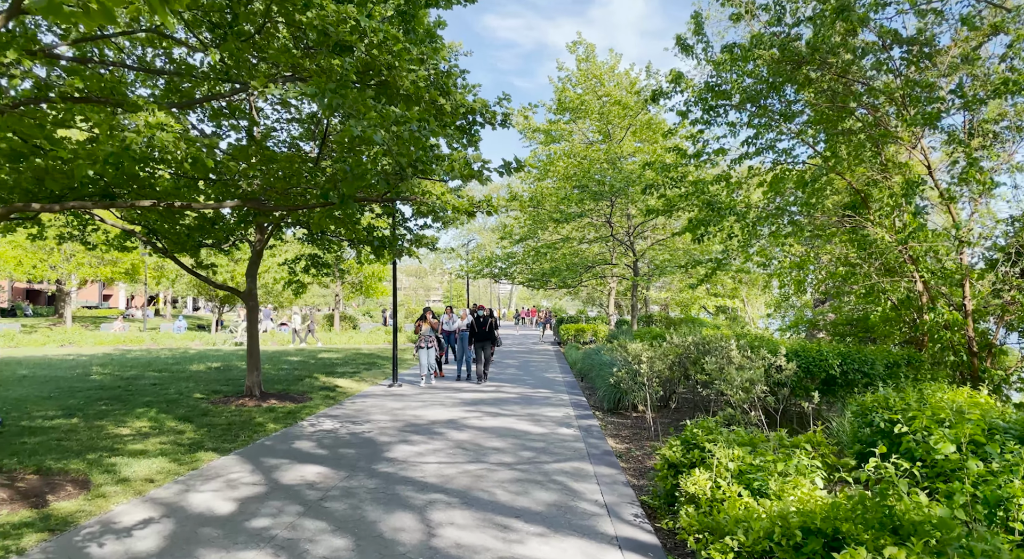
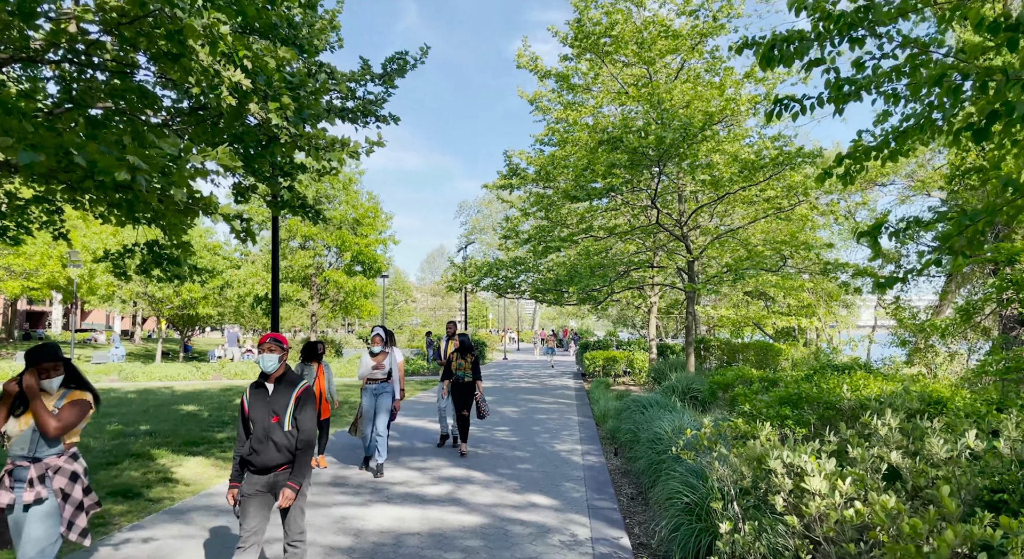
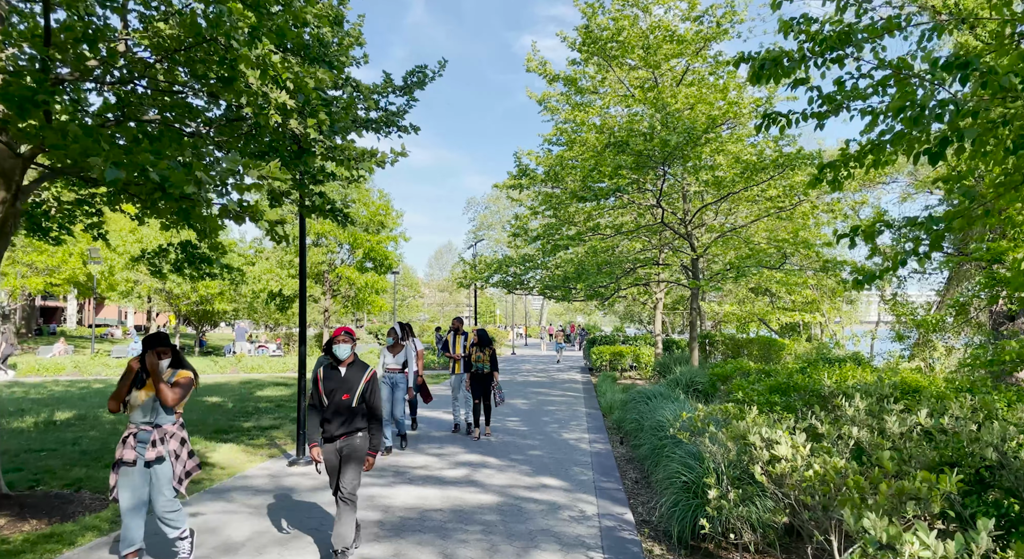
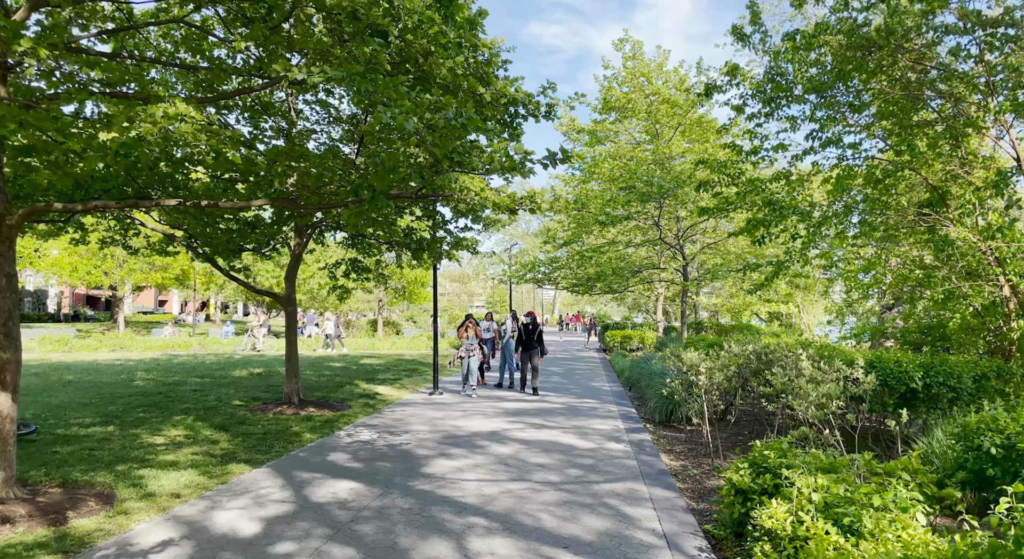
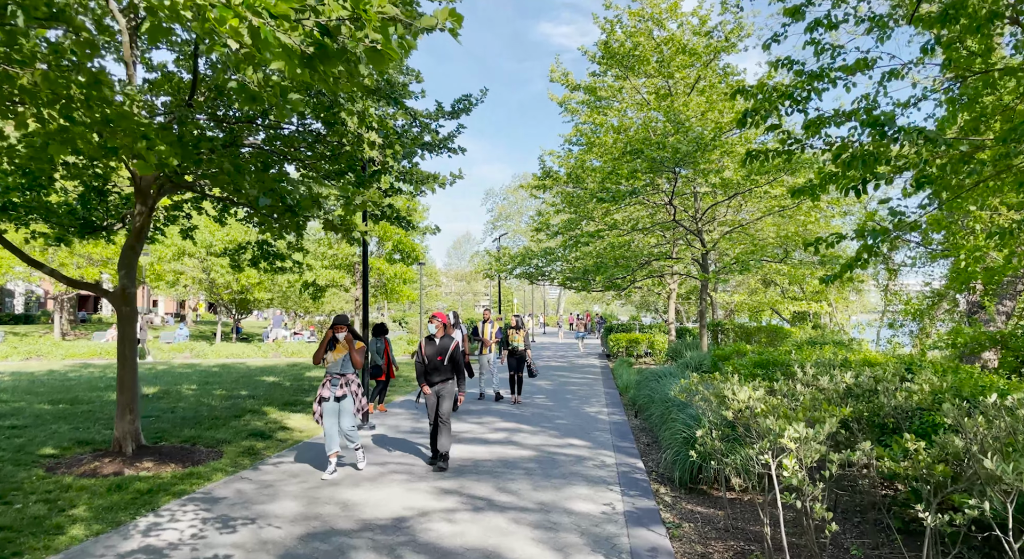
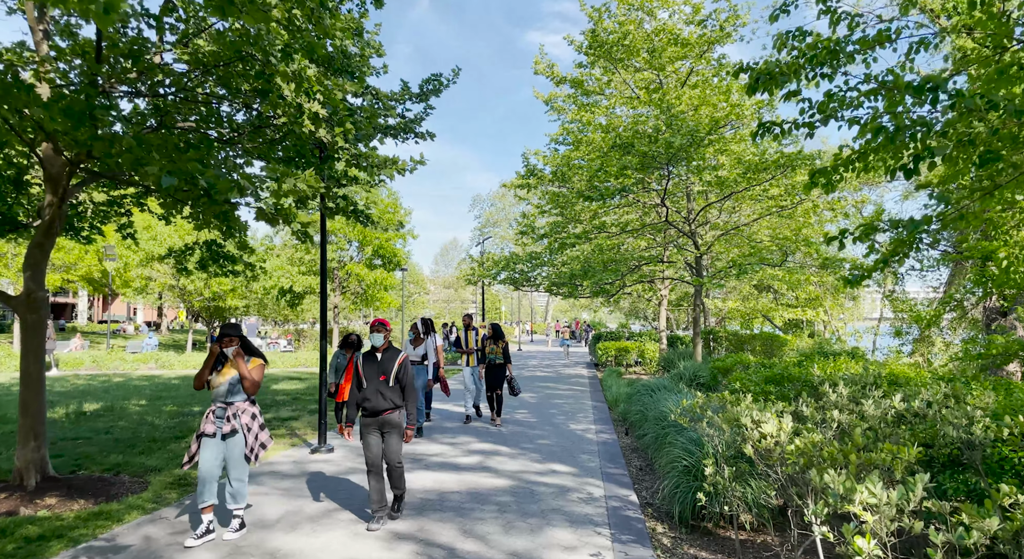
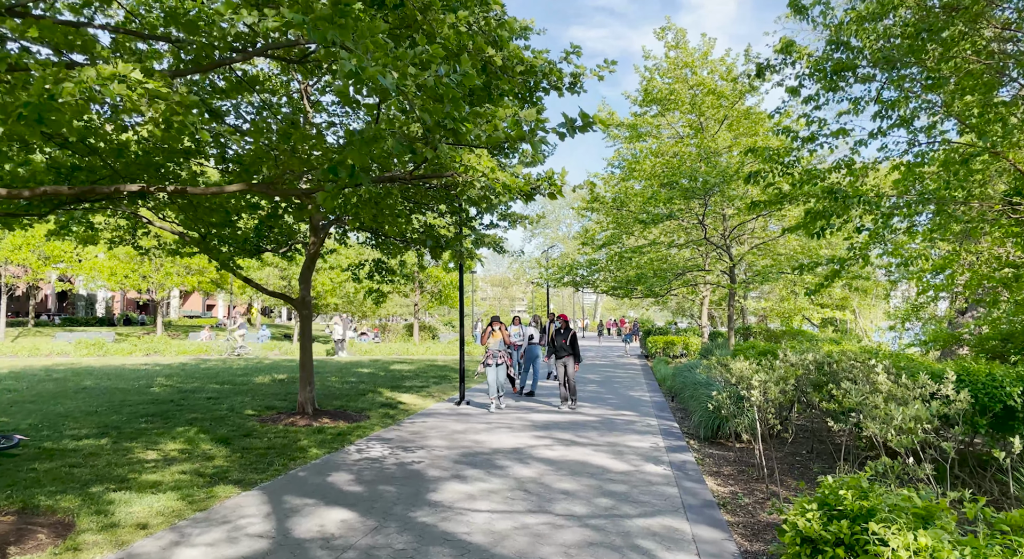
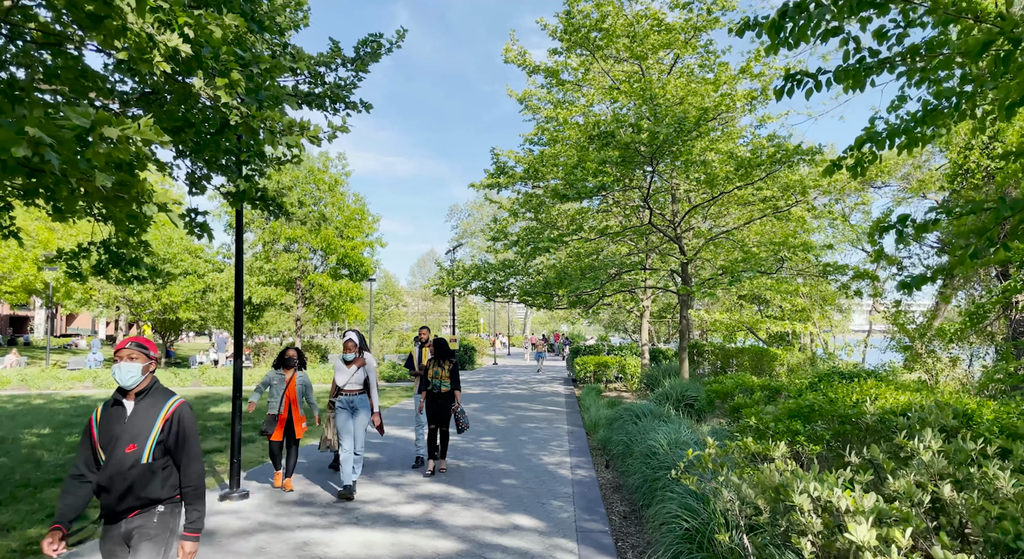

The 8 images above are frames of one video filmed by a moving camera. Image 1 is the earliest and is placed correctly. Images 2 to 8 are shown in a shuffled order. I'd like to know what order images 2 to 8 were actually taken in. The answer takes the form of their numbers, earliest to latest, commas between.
4, 7, 5, 6, 3, 2, 8
